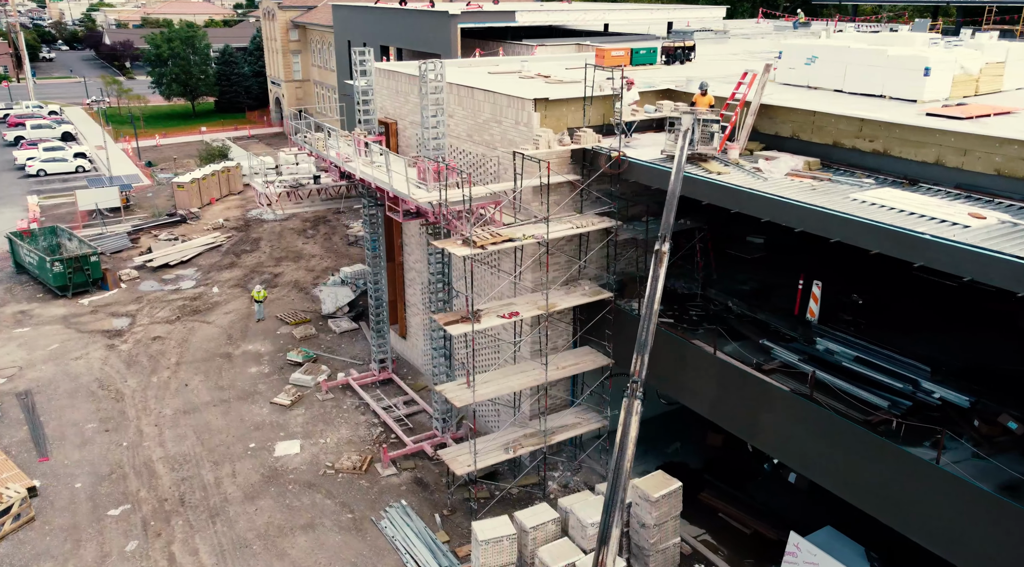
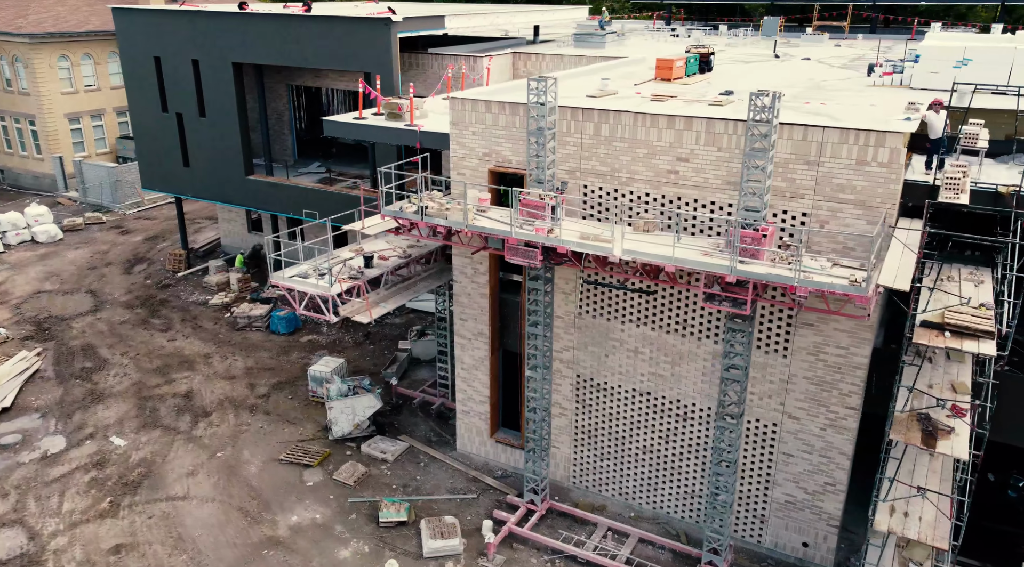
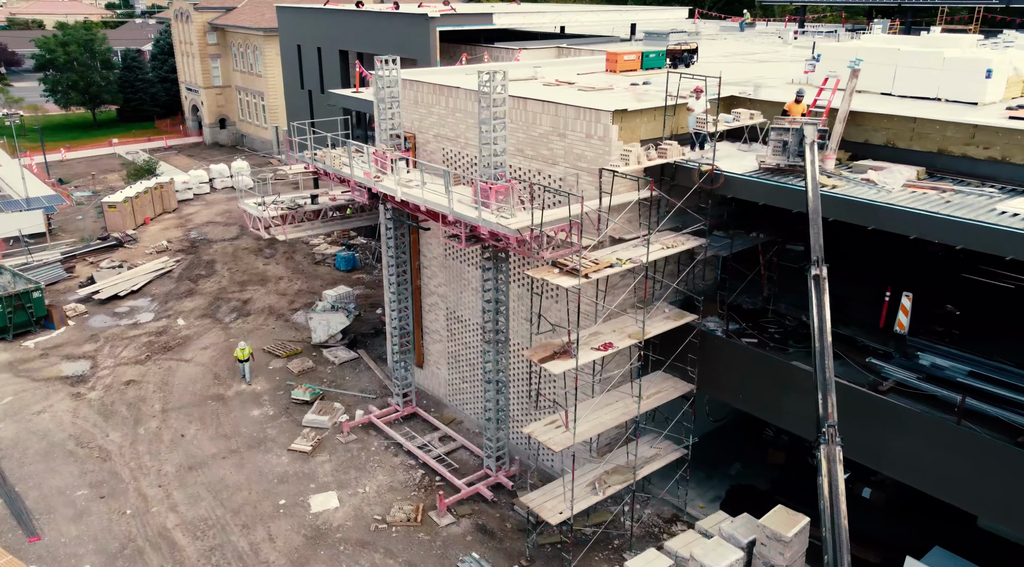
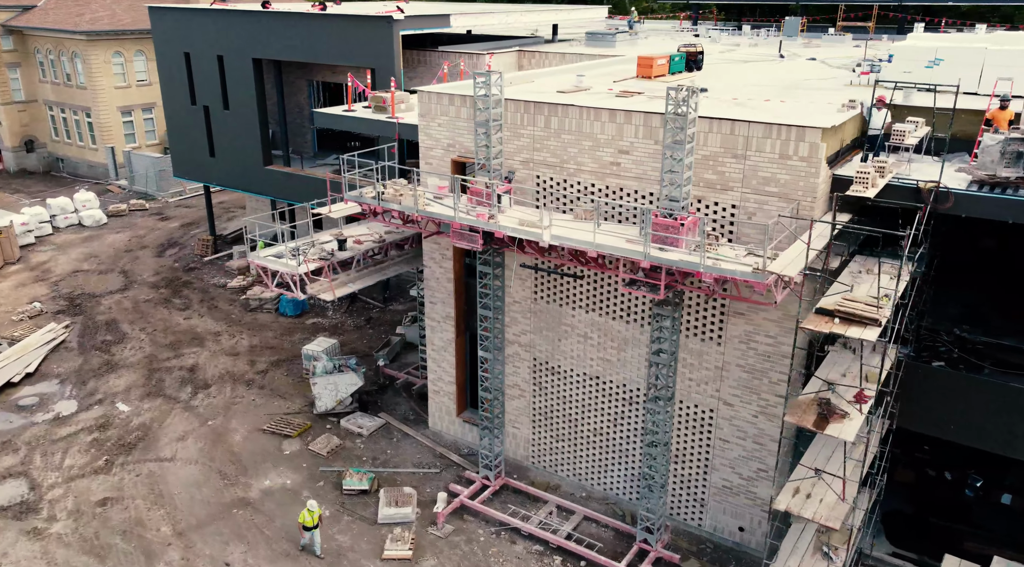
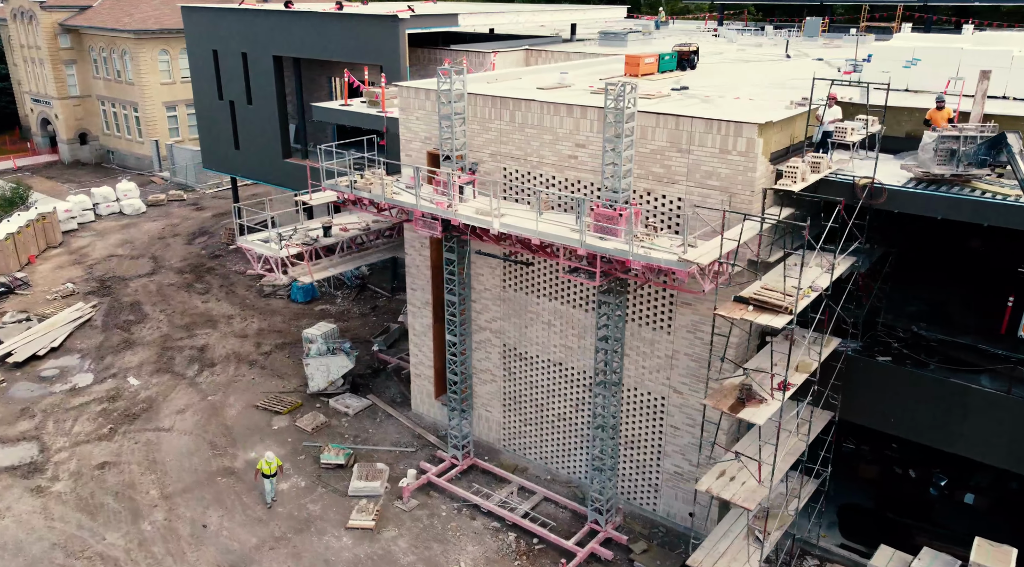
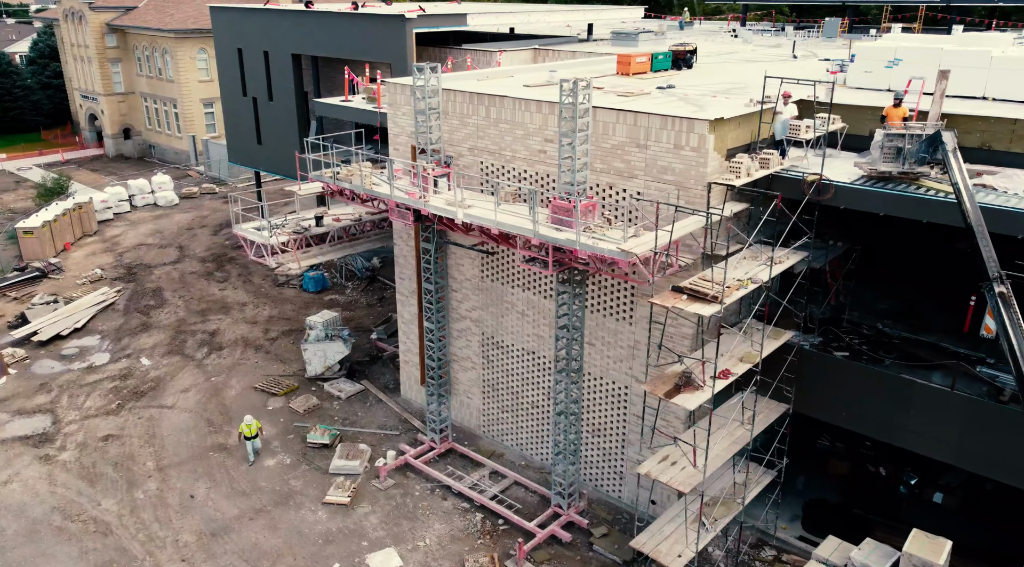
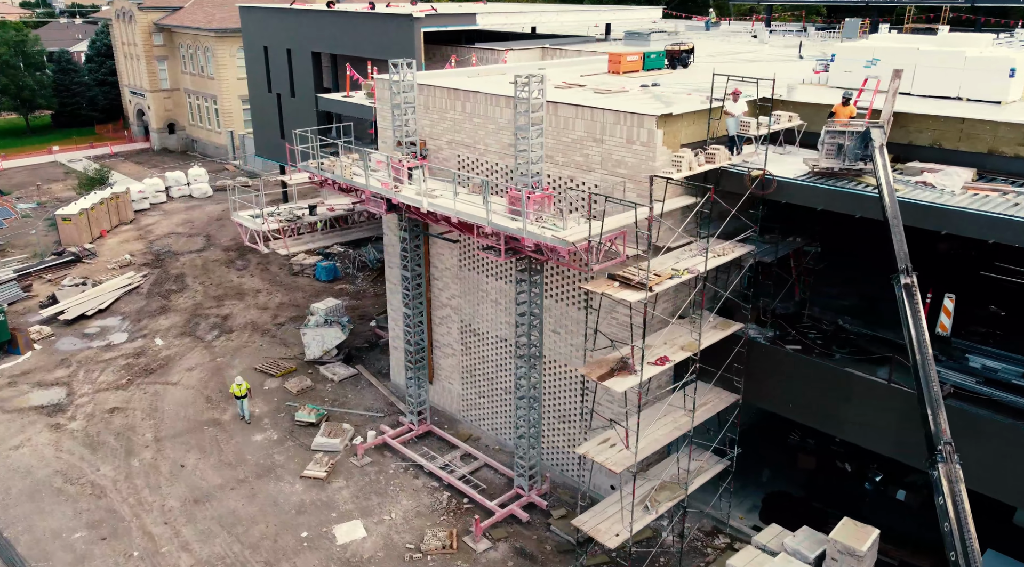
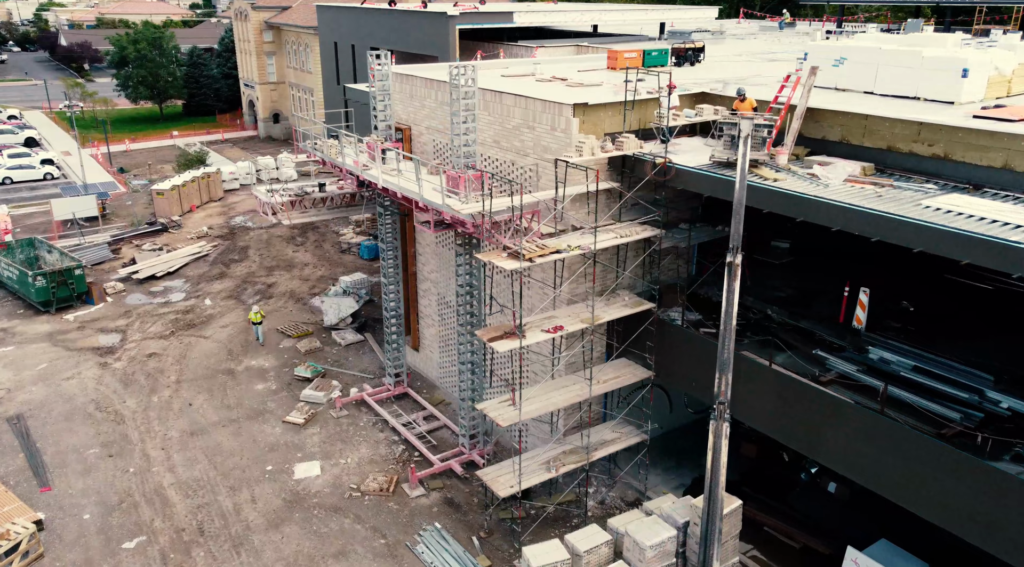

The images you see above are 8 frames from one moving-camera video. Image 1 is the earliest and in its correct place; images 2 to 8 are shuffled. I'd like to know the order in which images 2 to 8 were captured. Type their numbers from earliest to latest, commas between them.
8, 3, 7, 6, 5, 4, 2
